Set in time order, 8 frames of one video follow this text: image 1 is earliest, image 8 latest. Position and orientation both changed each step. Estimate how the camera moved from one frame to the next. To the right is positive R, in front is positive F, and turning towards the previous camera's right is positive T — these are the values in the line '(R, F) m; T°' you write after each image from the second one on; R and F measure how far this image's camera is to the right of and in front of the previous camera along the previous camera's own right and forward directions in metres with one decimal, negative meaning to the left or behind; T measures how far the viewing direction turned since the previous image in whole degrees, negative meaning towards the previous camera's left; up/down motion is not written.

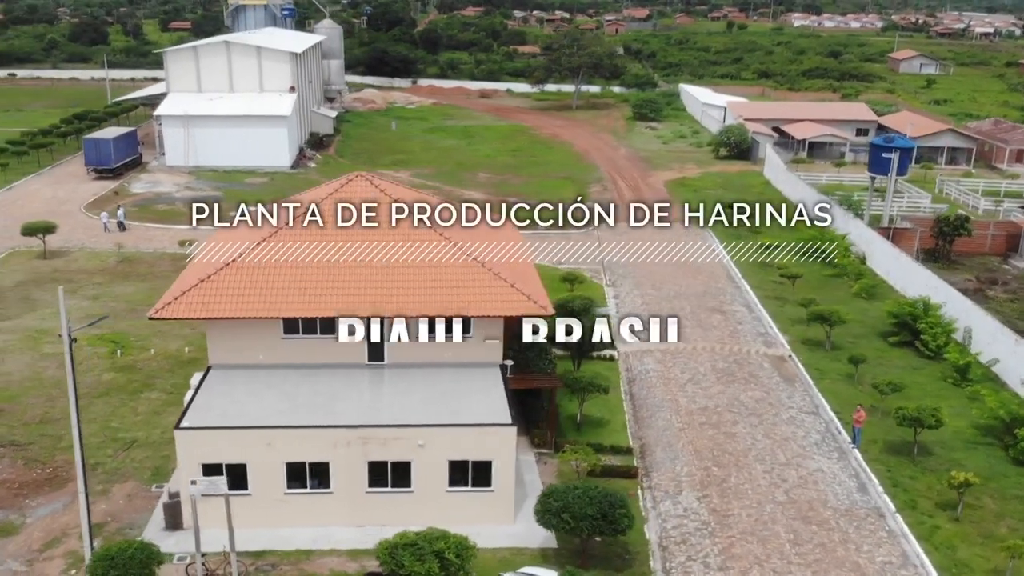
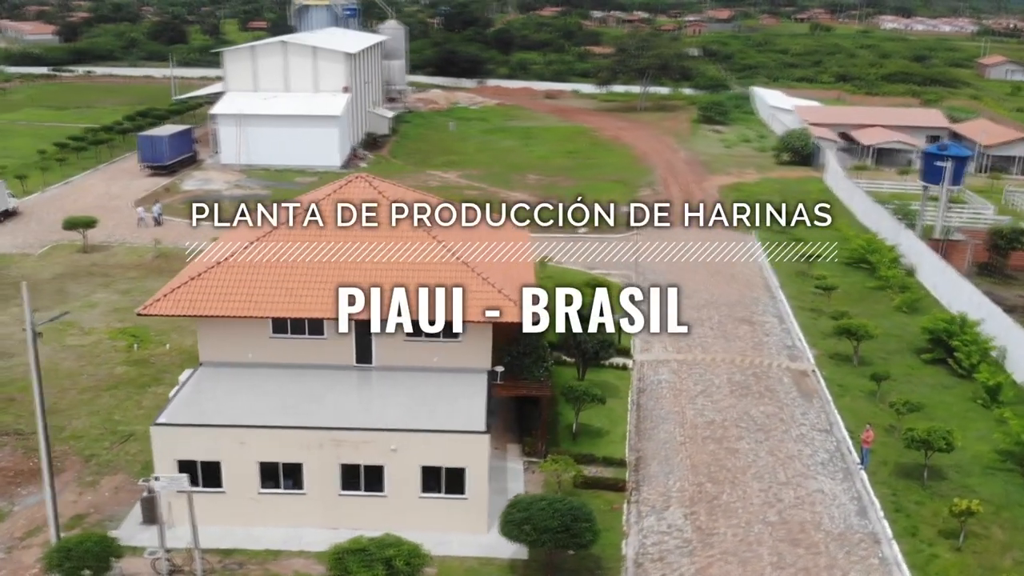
(+1.7, +0.2) m; -5°
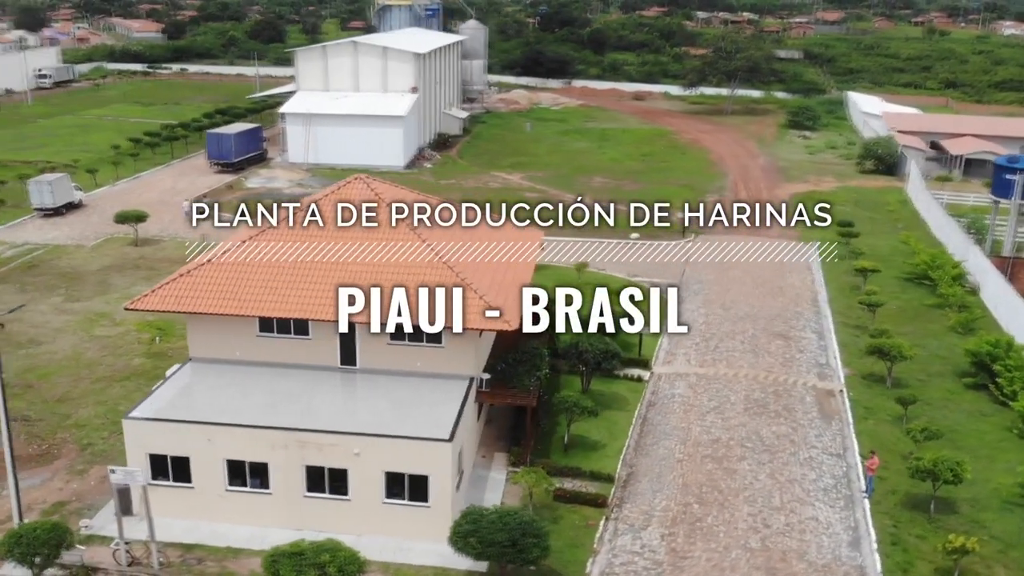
(+2.3, +0.3) m; -6°
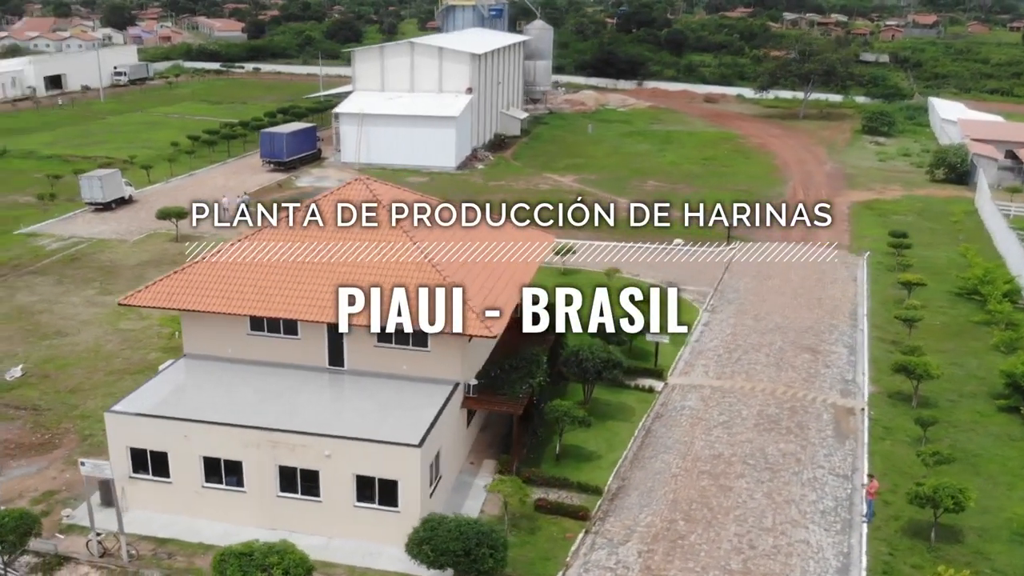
(+1.9, +0.2) m; -5°
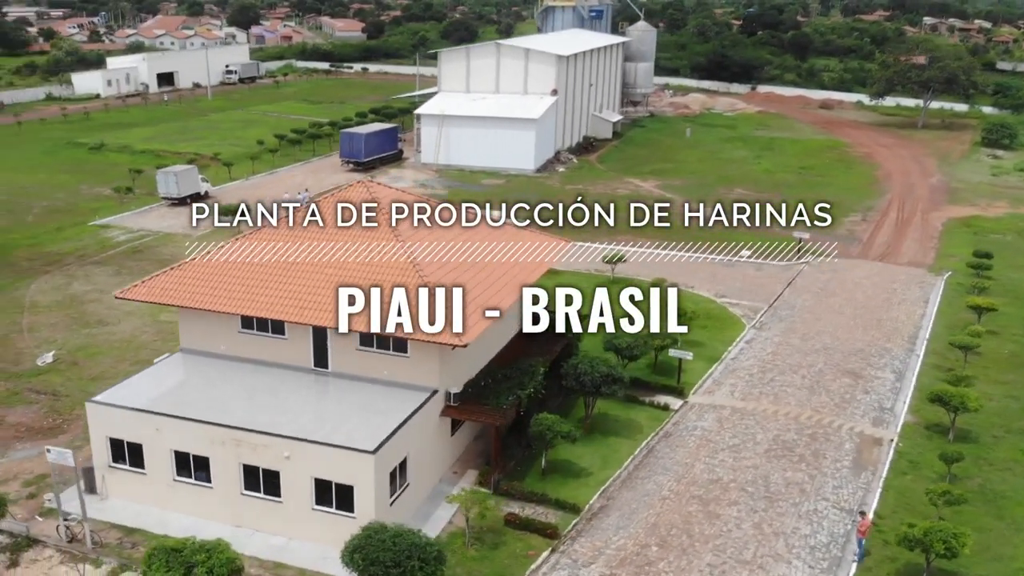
(+2.8, +0.4) m; -7°
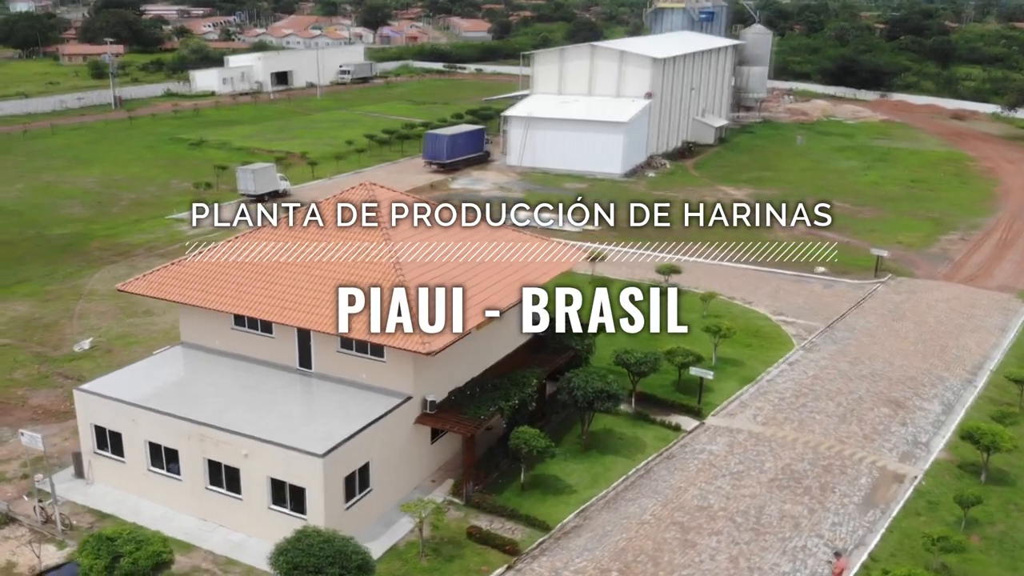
(+3.1, +0.5) m; -8°
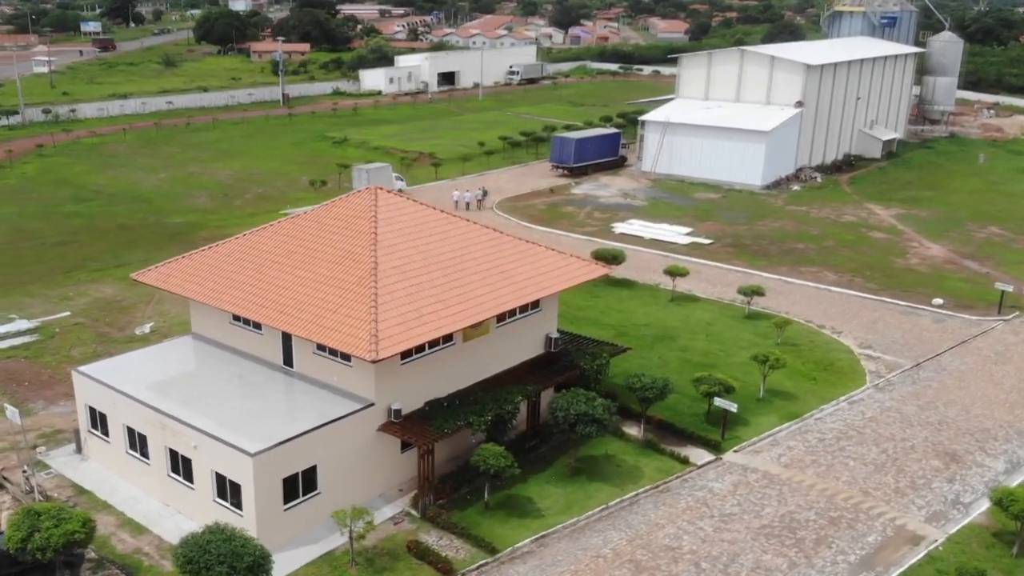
(+4.7, +0.9) m; -13°
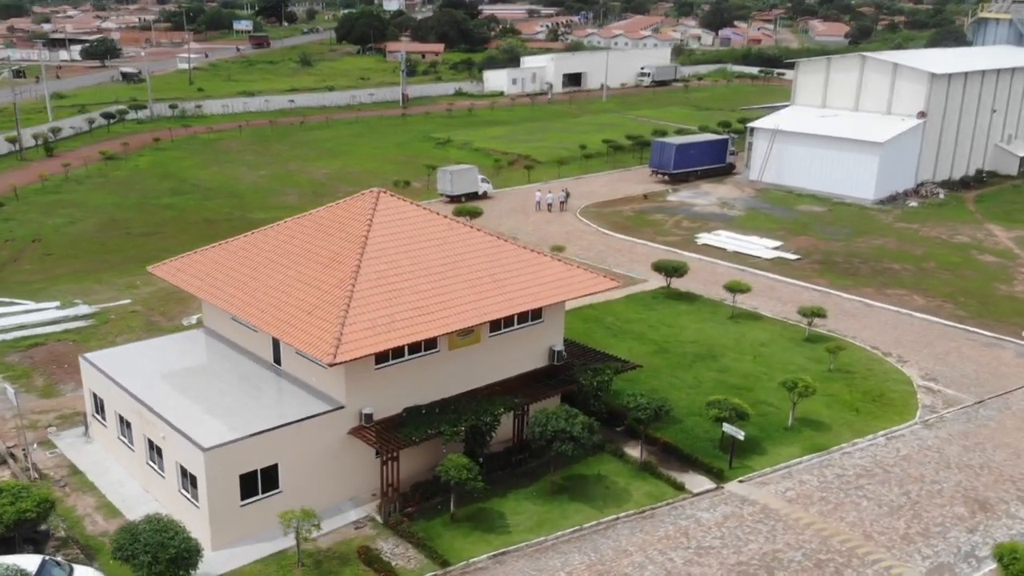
(+3.7, +0.6) m; -10°
